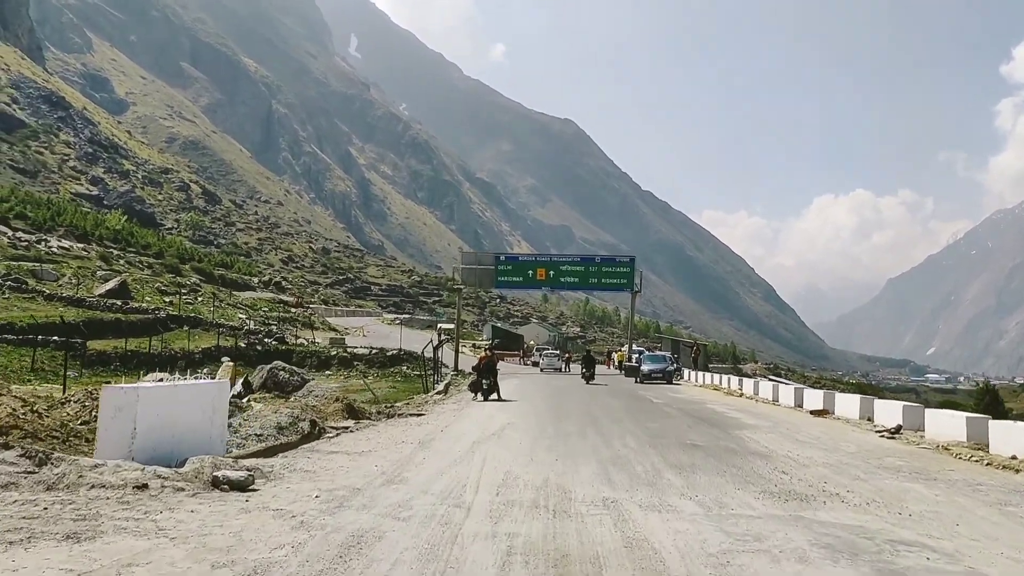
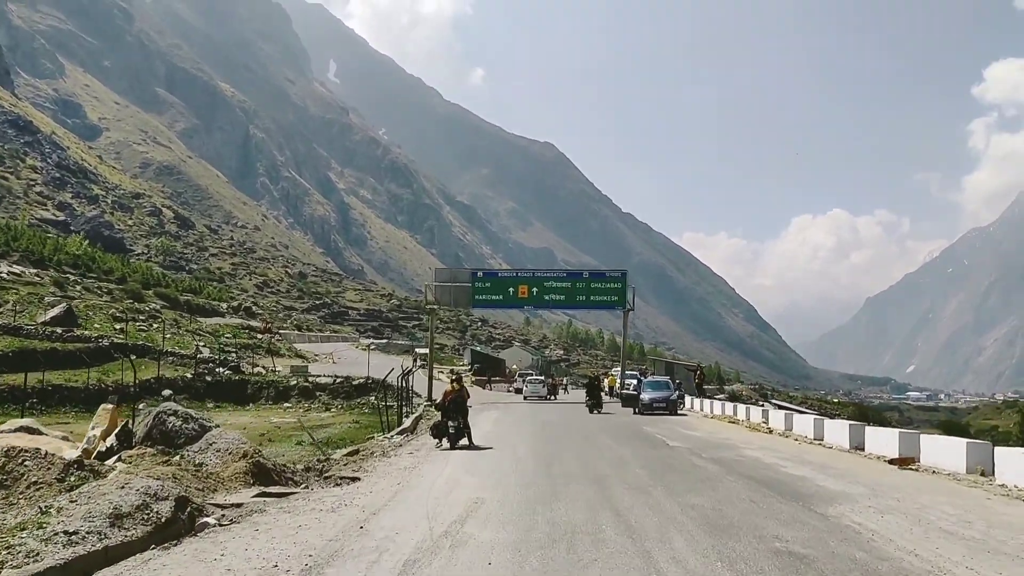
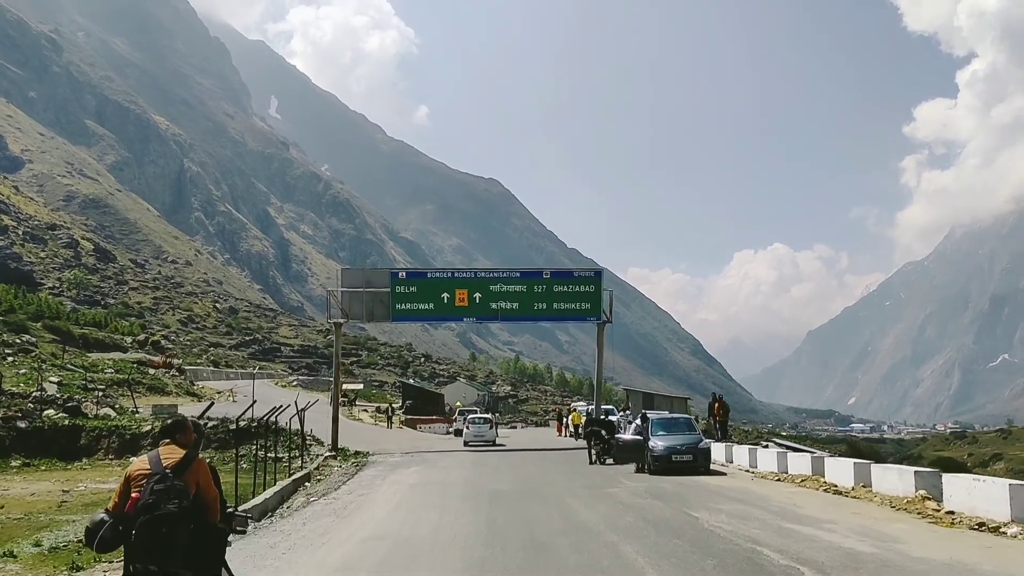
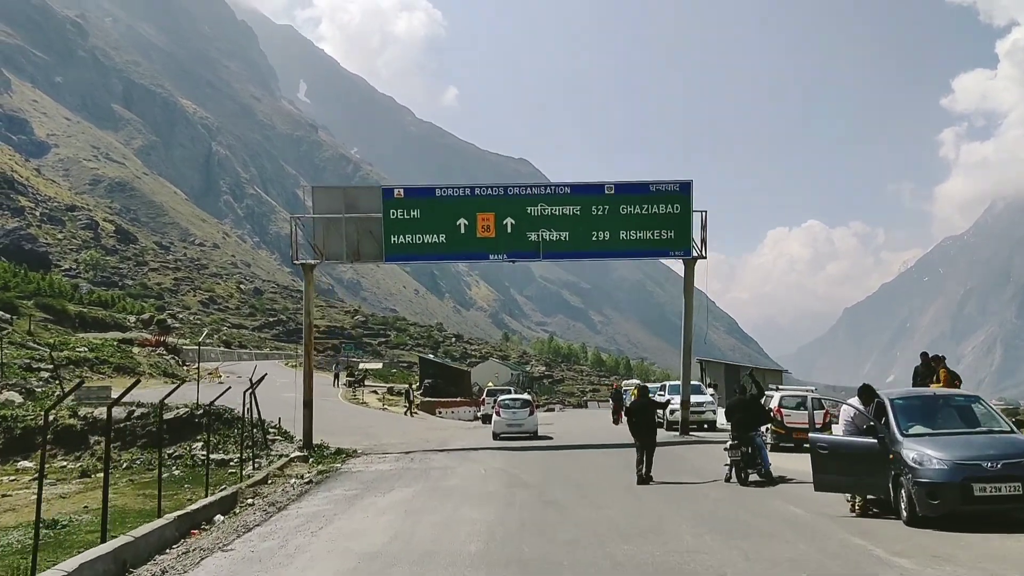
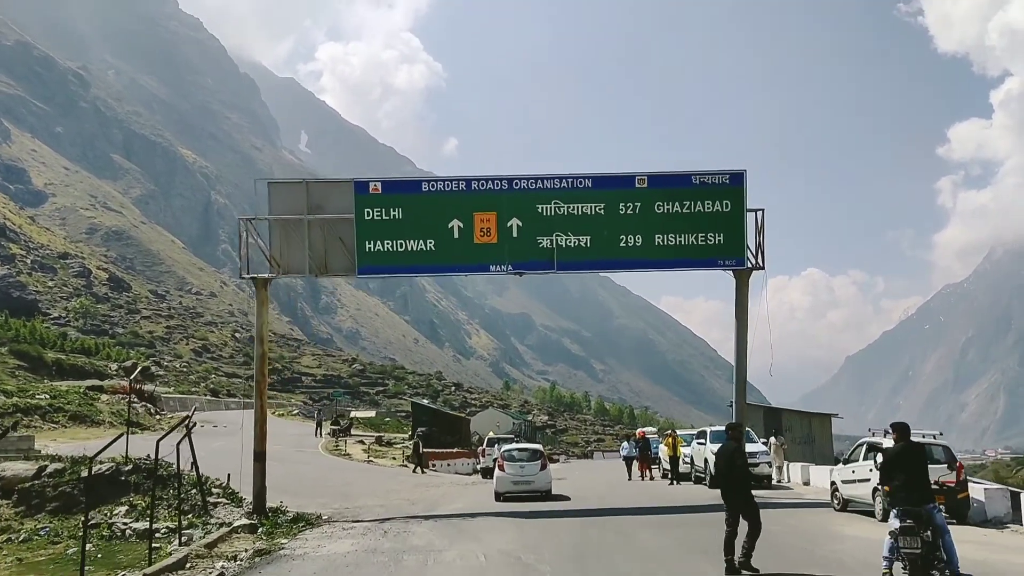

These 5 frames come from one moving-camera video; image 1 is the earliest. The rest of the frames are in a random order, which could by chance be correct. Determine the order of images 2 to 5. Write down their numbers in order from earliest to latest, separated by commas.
2, 3, 4, 5
